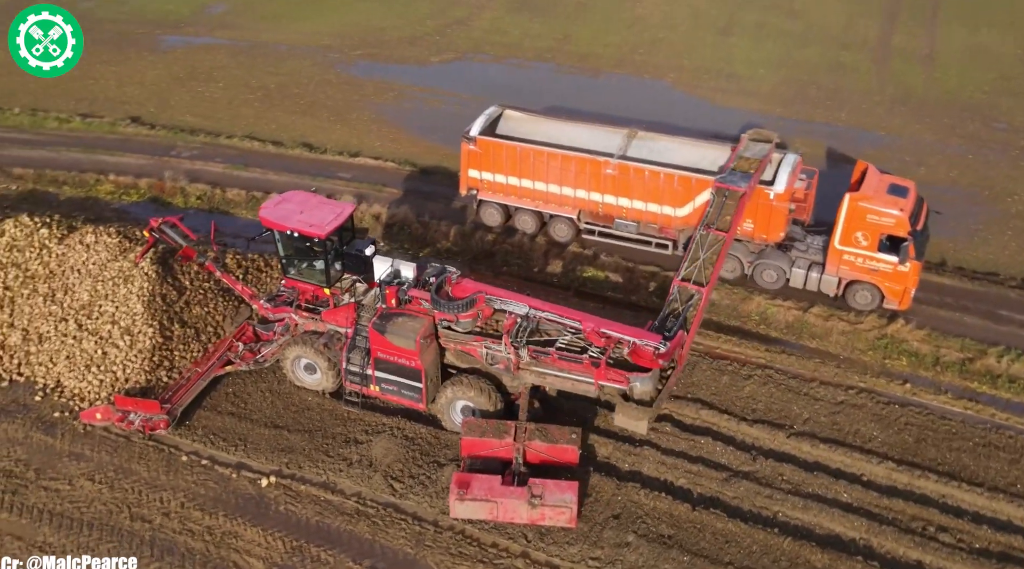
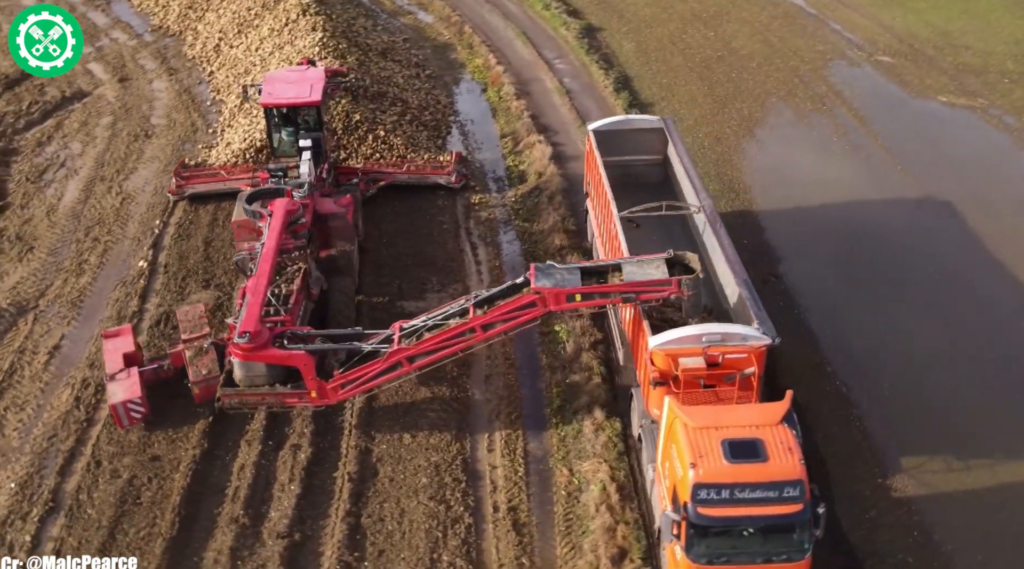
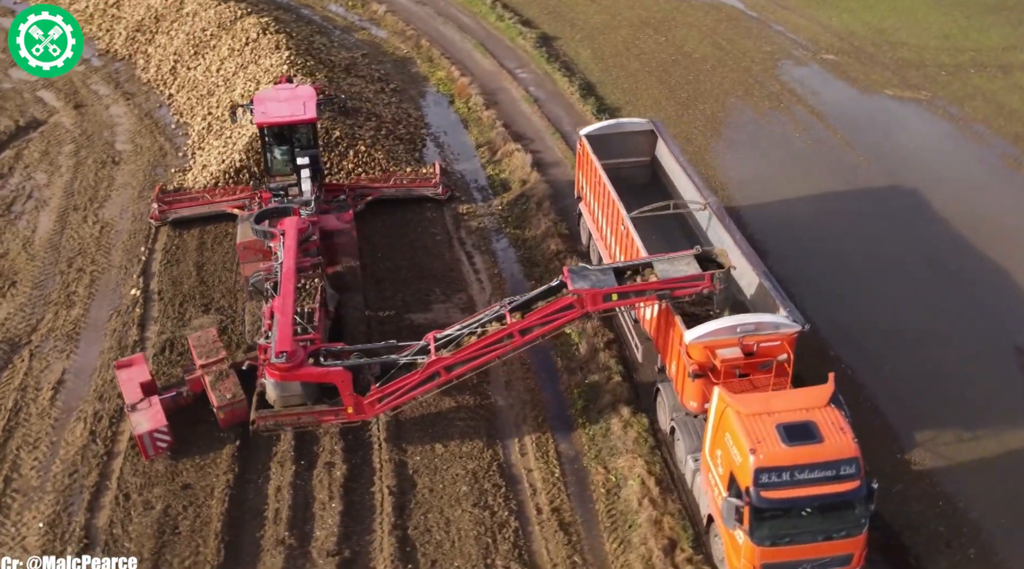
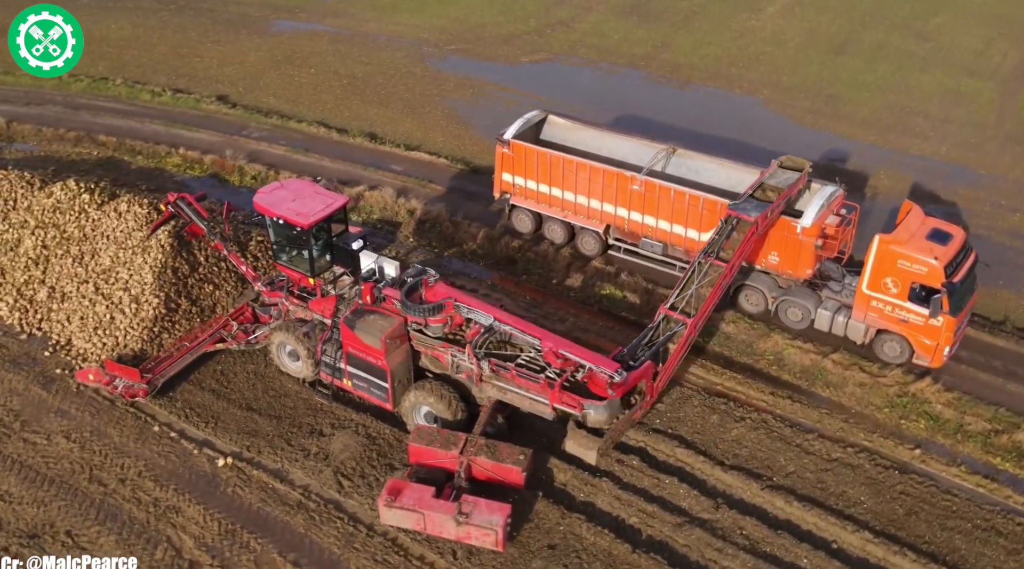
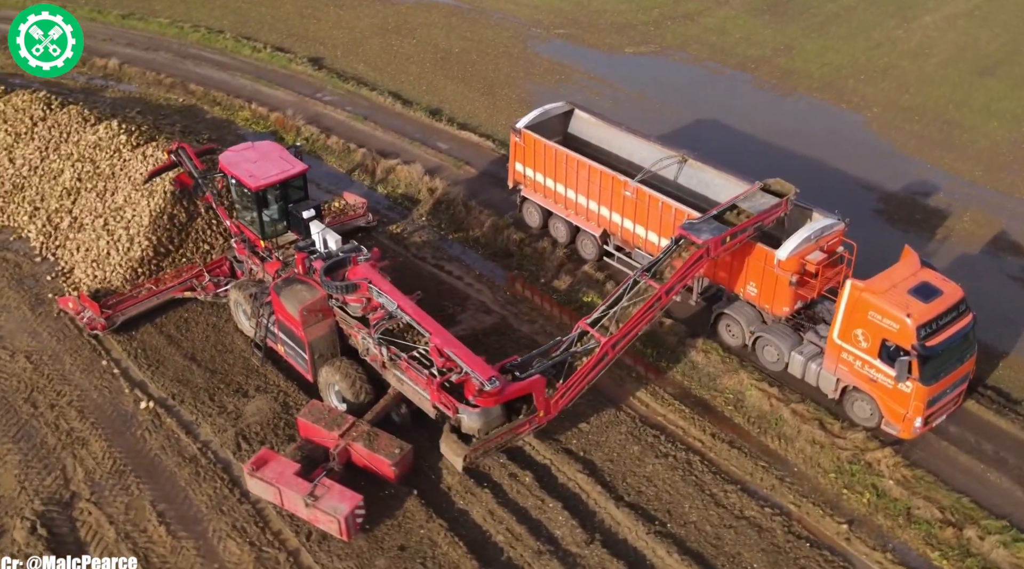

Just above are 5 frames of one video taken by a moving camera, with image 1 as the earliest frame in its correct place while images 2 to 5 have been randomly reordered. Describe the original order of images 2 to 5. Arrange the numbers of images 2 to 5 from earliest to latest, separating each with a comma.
4, 5, 3, 2
